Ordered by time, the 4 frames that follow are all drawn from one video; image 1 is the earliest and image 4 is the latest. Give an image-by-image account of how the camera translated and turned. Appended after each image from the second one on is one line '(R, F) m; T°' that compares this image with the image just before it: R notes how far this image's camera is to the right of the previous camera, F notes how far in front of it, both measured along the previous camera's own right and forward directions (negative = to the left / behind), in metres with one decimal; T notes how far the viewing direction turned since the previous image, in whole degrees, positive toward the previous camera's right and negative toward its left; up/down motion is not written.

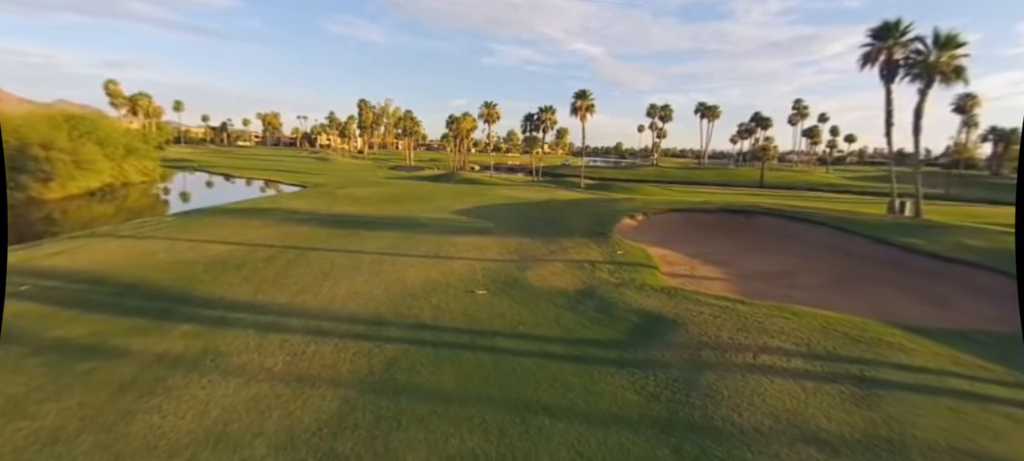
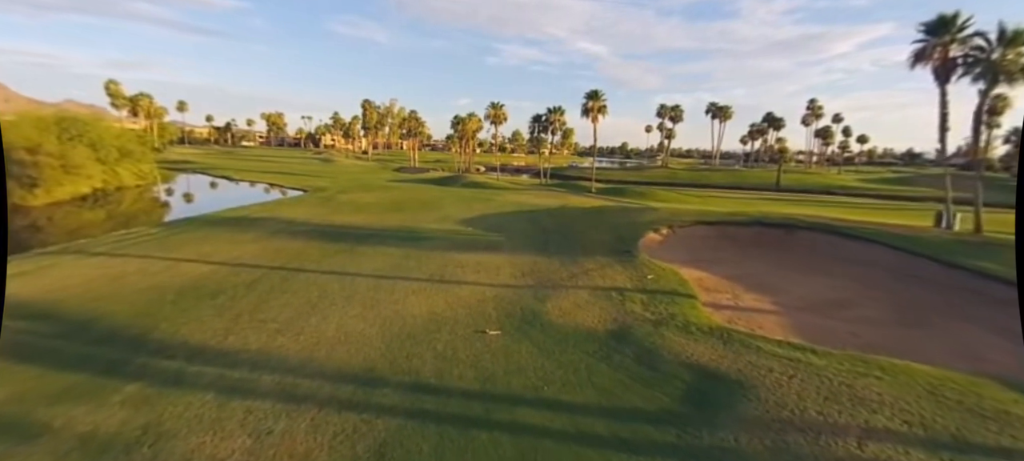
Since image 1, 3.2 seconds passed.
(-0.3, +1.7) m; -1°
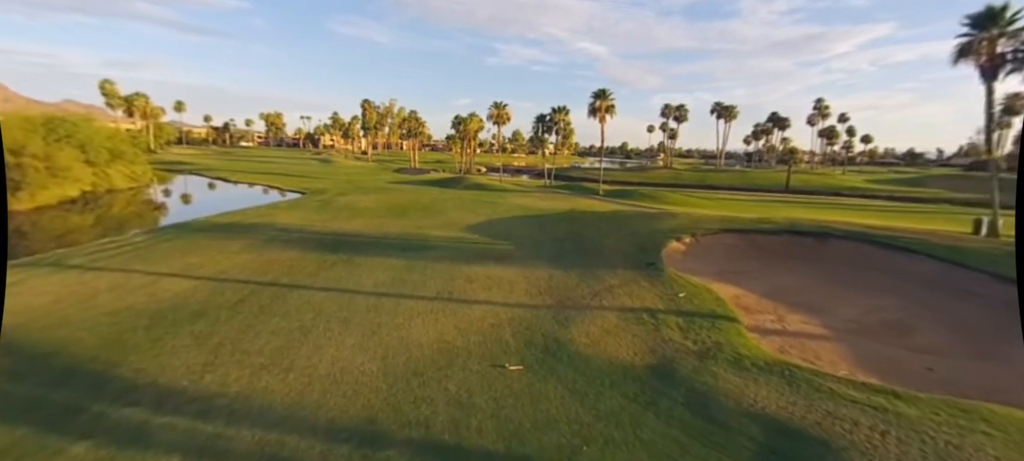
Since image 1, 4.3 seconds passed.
(-0.5, +1.3) m; 0°
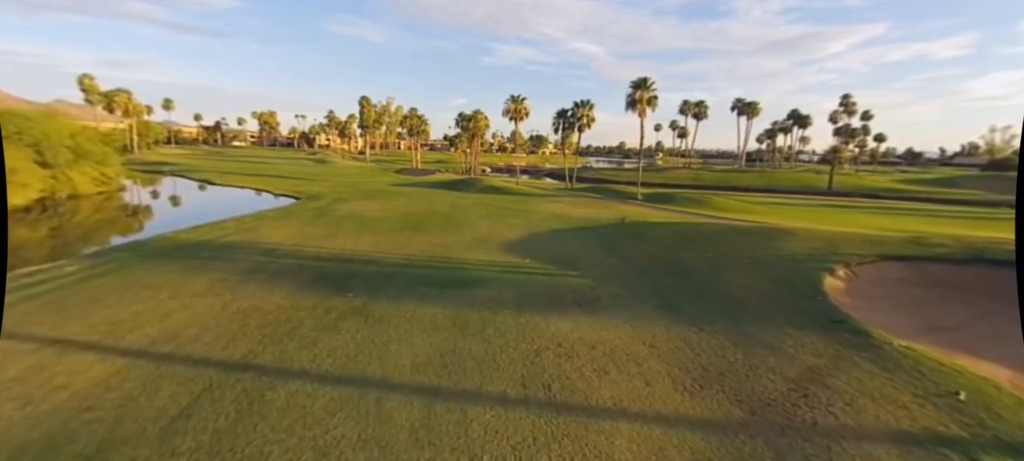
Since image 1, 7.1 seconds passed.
(-2.4, +4.8) m; +1°
